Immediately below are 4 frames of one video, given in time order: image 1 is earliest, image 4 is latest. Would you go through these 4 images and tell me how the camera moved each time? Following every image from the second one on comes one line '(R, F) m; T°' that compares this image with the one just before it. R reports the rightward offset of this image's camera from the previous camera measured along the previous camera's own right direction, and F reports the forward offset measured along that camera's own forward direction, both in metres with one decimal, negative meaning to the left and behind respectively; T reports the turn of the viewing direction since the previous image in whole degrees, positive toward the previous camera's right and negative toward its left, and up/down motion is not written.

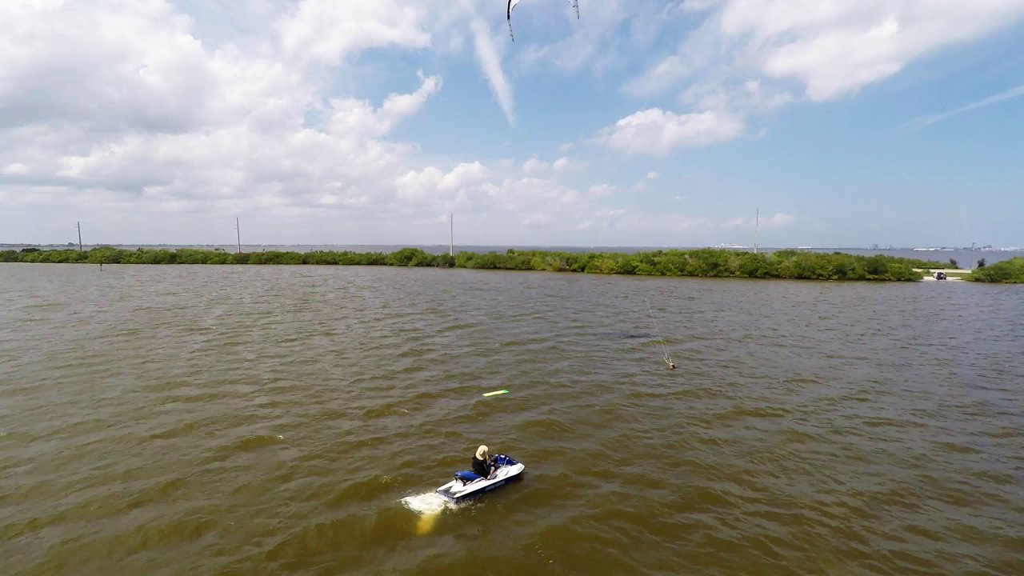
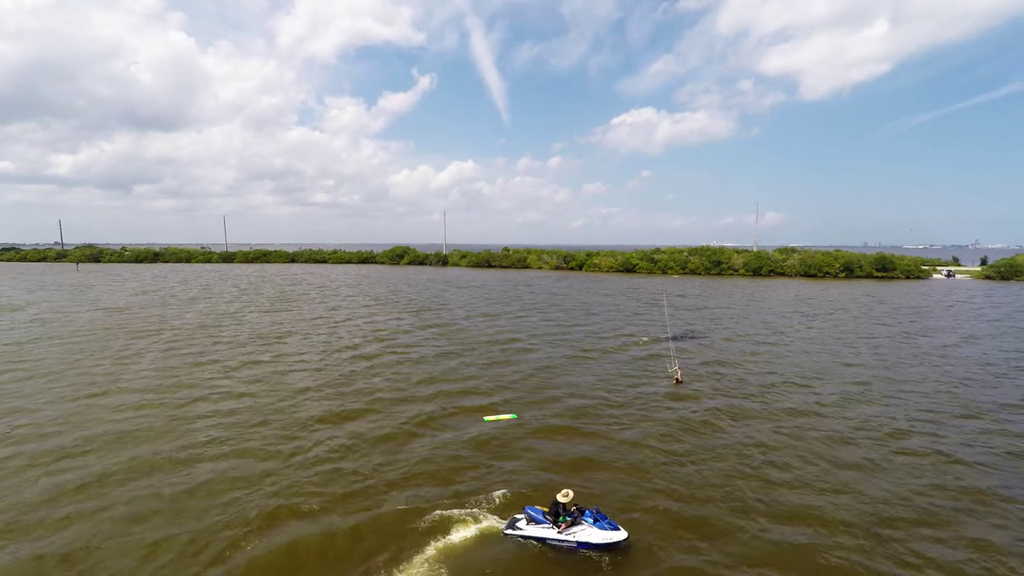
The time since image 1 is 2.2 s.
(-0.2, +1.6) m; +1°
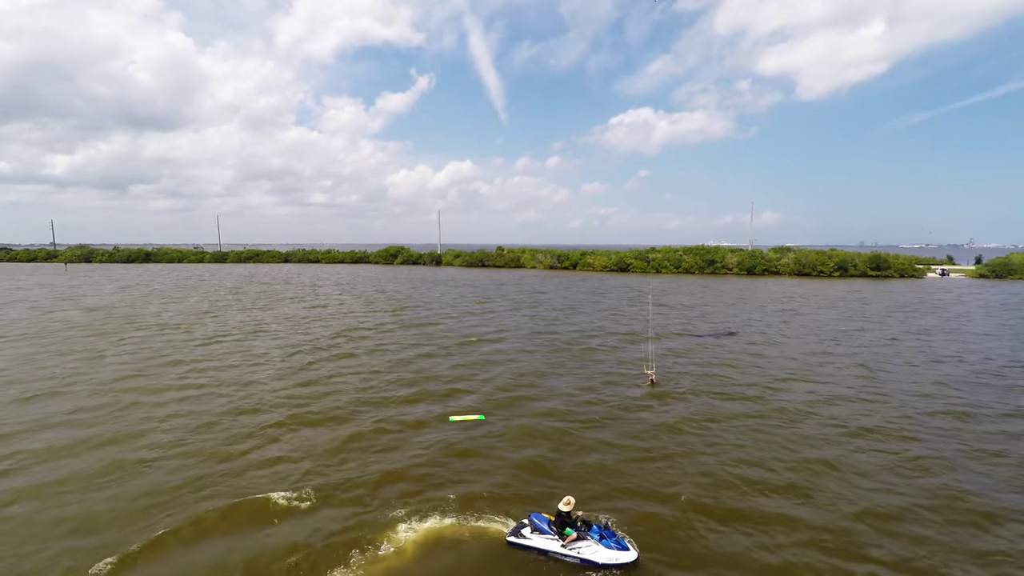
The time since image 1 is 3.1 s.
(+0.4, +0.3) m; 0°
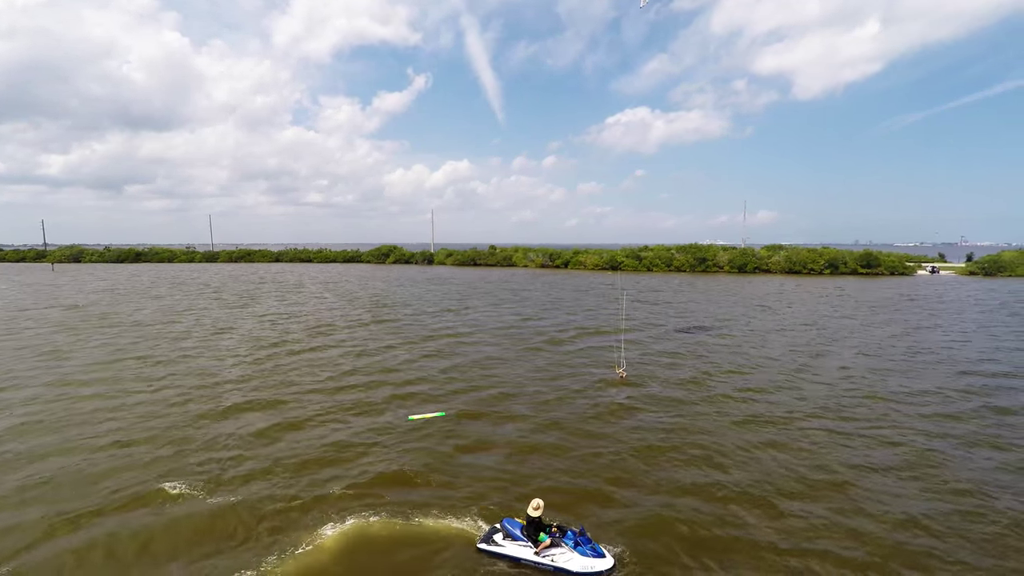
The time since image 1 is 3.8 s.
(+0.5, +0.1) m; 0°
